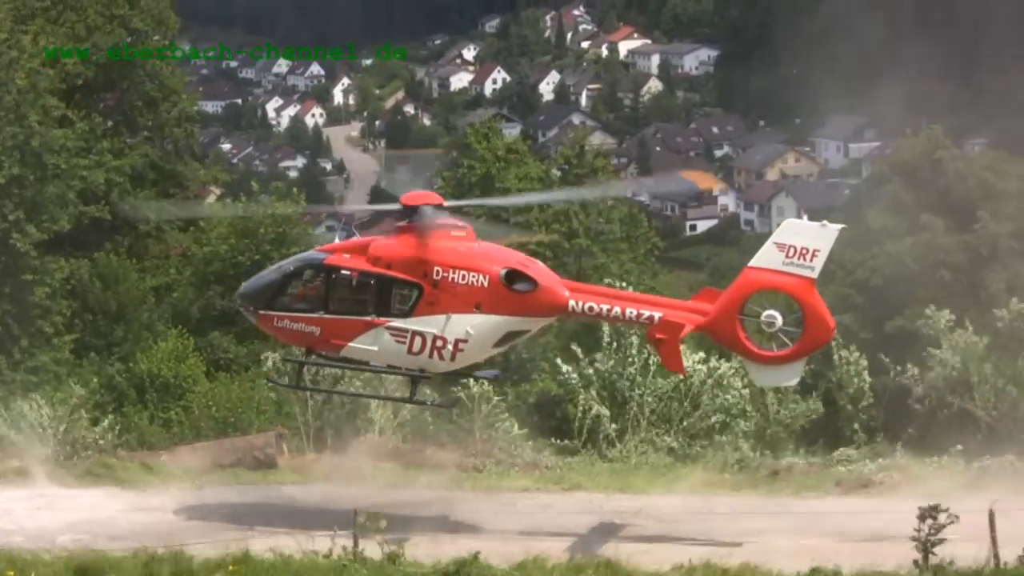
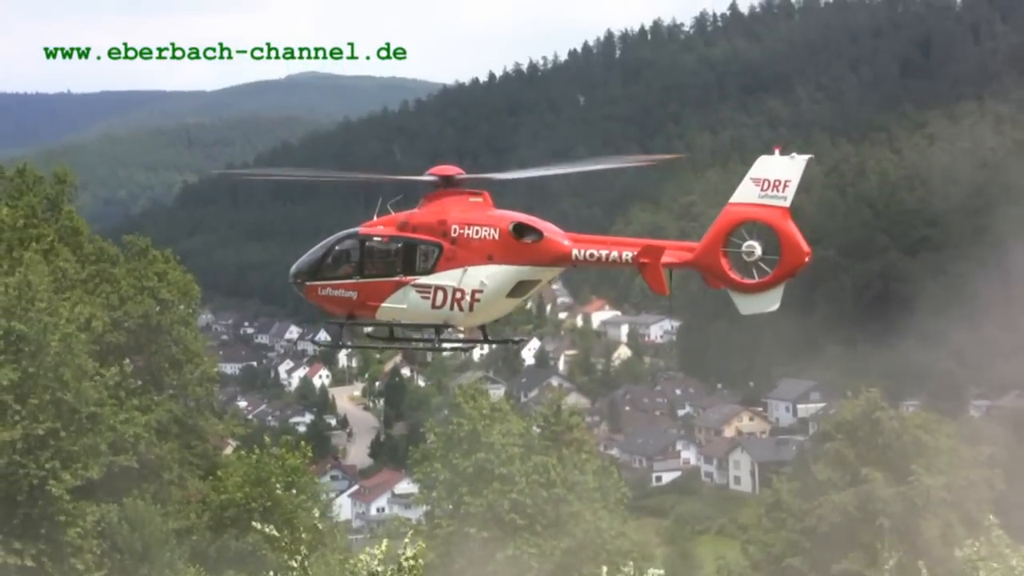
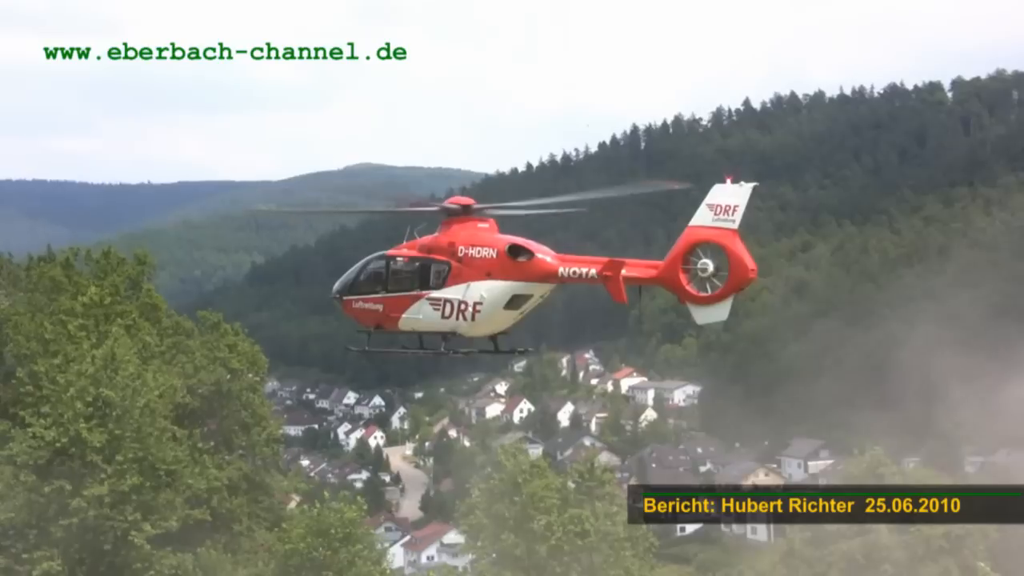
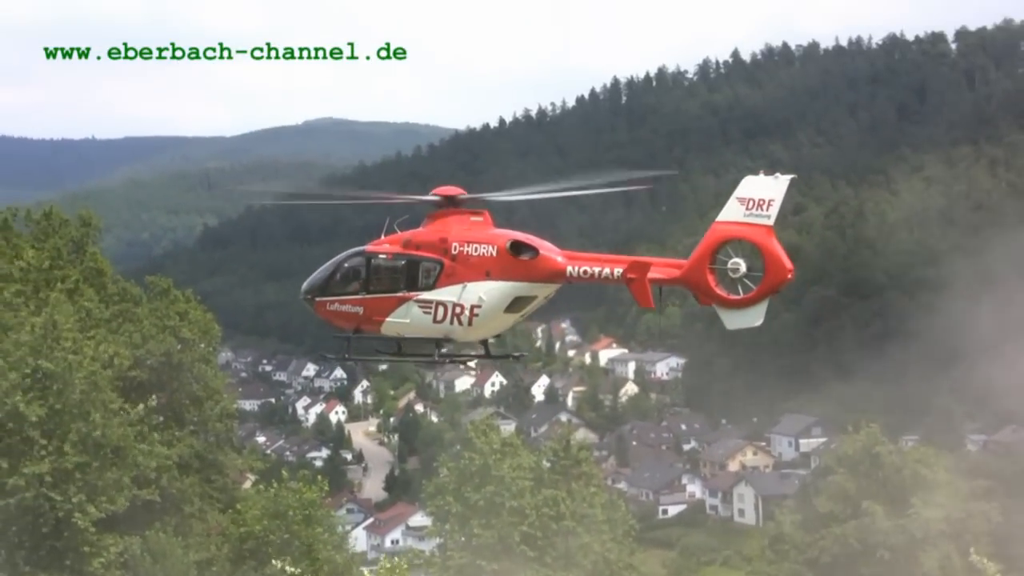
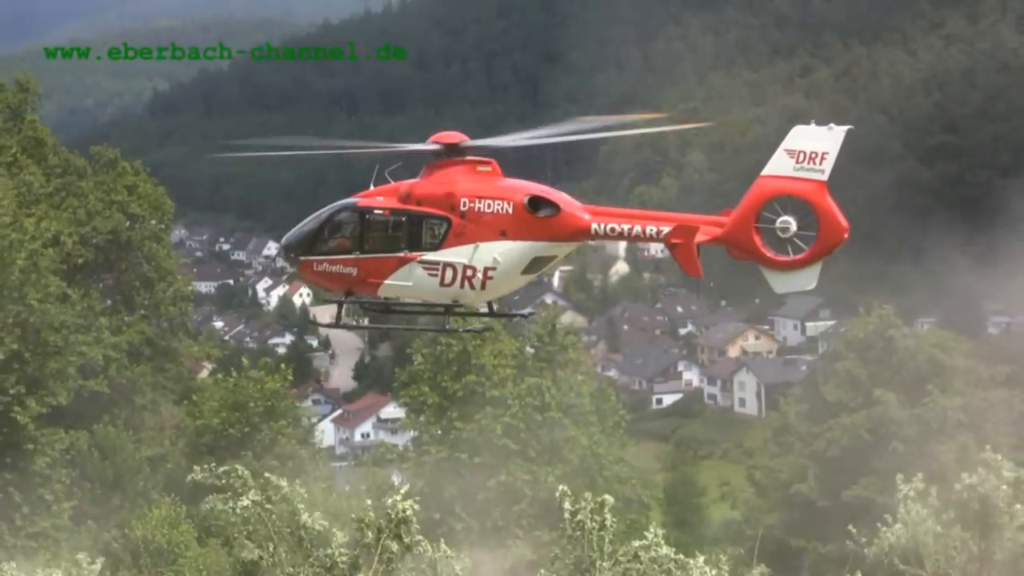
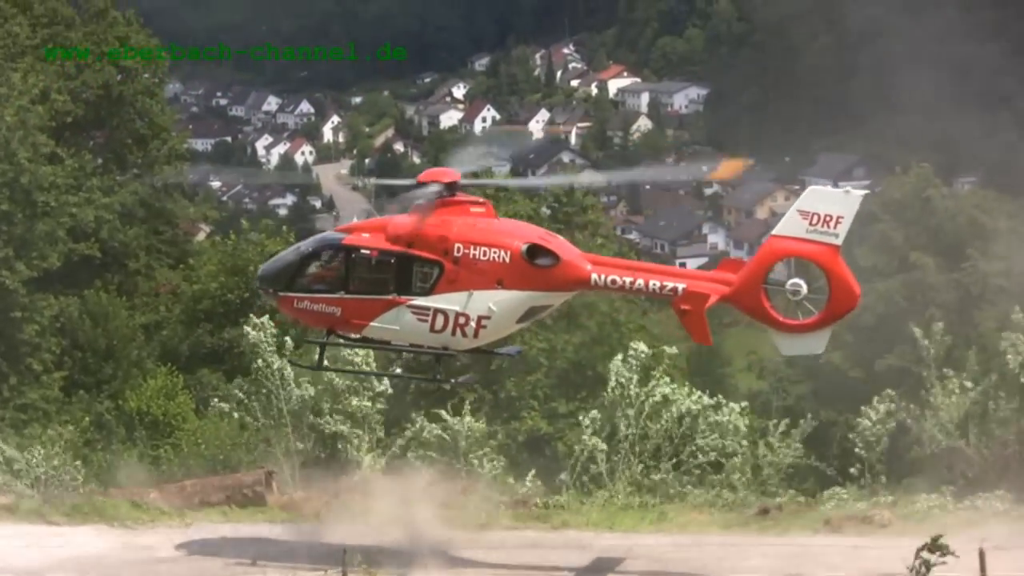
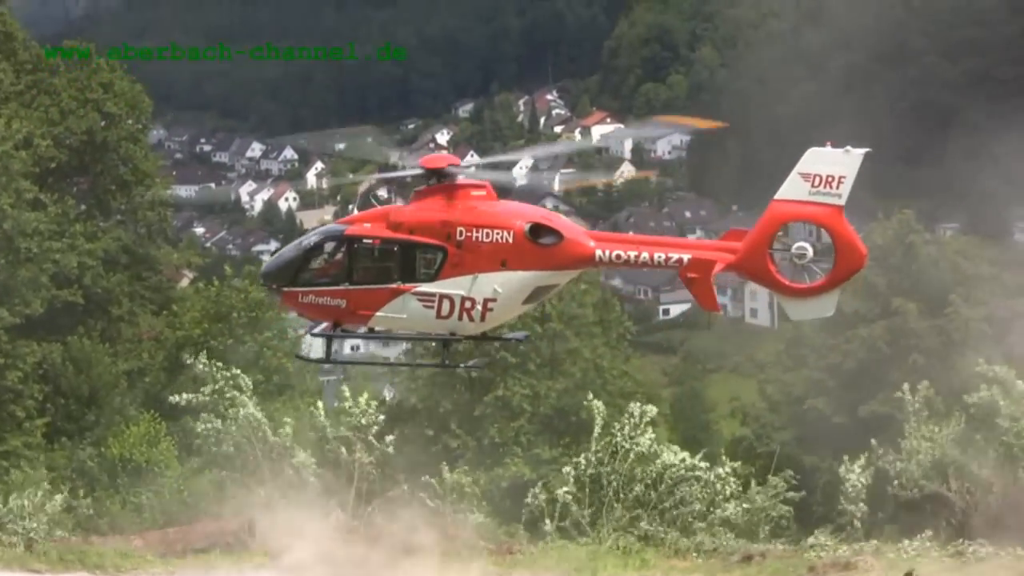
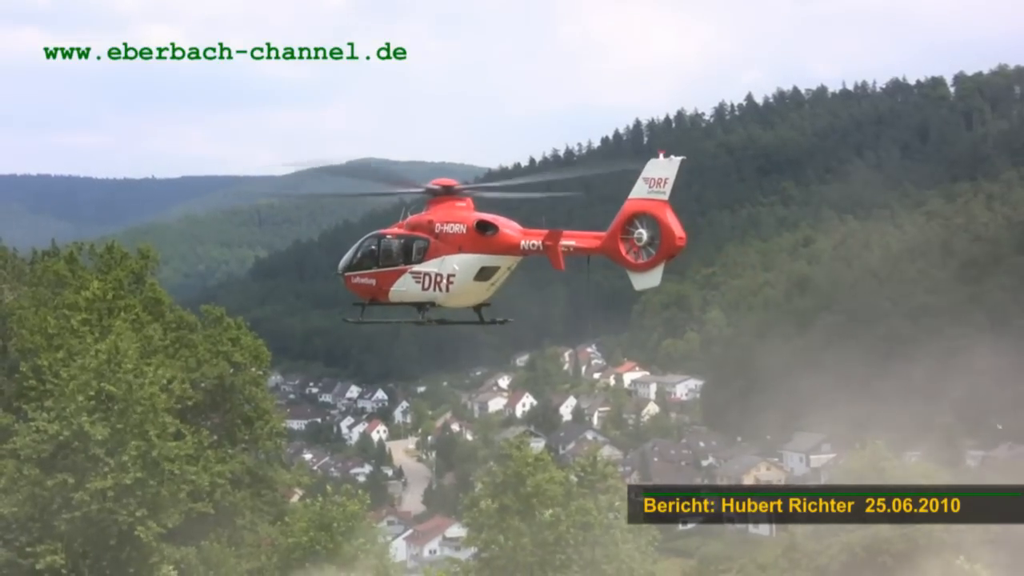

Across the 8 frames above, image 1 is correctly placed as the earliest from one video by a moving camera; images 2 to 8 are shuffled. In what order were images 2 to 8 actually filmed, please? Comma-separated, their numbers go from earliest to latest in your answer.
6, 7, 5, 2, 4, 3, 8
